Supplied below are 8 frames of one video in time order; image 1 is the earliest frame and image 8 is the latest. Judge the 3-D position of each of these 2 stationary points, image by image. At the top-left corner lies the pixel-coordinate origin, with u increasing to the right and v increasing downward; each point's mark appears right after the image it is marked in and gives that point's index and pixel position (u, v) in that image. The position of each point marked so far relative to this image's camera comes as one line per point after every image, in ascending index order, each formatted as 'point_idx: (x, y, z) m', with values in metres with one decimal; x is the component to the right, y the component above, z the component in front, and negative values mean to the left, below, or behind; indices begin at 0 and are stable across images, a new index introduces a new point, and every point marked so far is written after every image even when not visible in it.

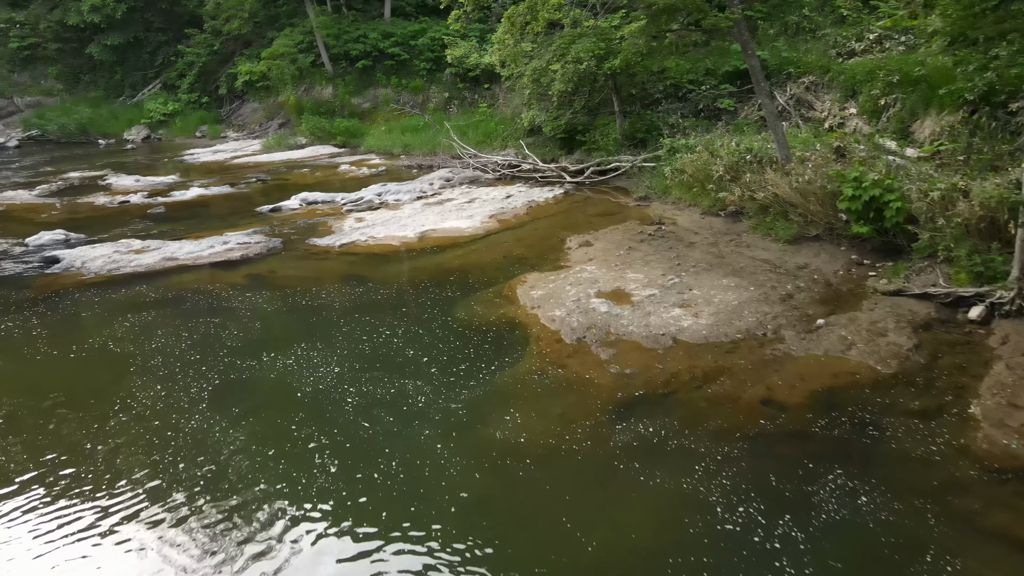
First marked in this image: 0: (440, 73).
0: (-1.8, +5.4, +18.1) m
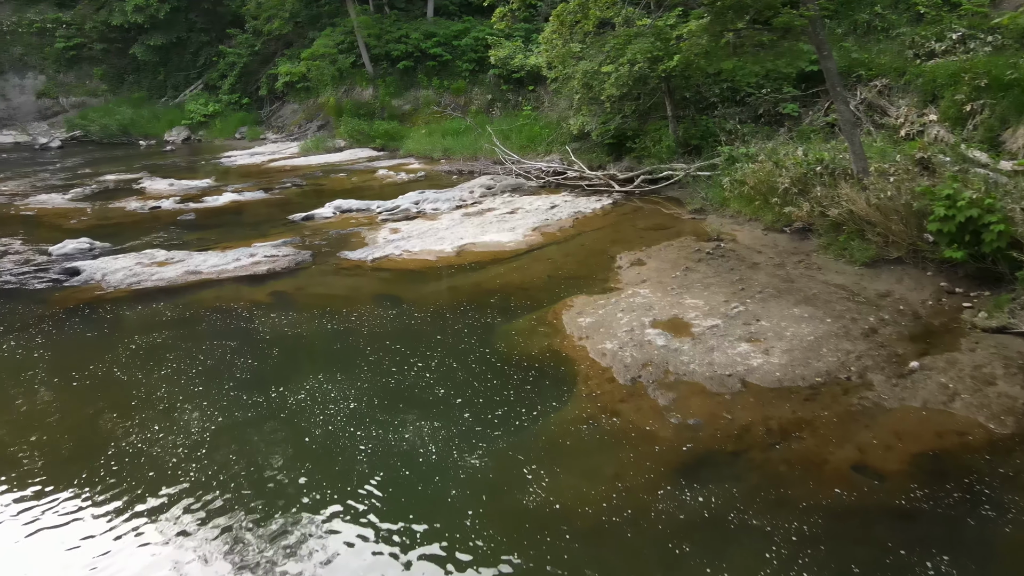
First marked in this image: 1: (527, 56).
0: (-0.7, +5.2, +17.6) m
1: (+0.3, +3.9, +12.3) m
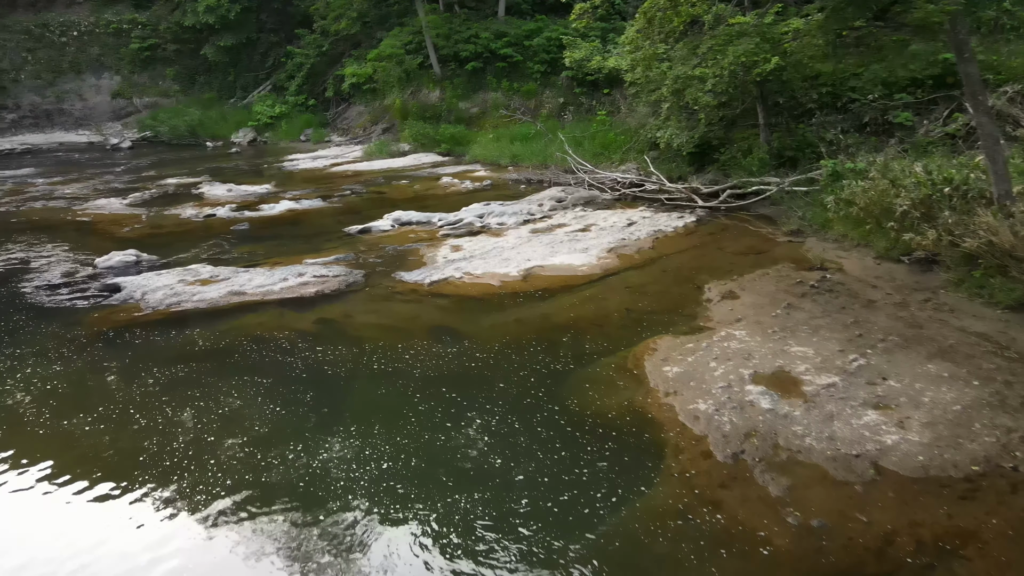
0: (+1.0, +4.9, +16.8) m
1: (+1.5, +3.6, +11.5) m
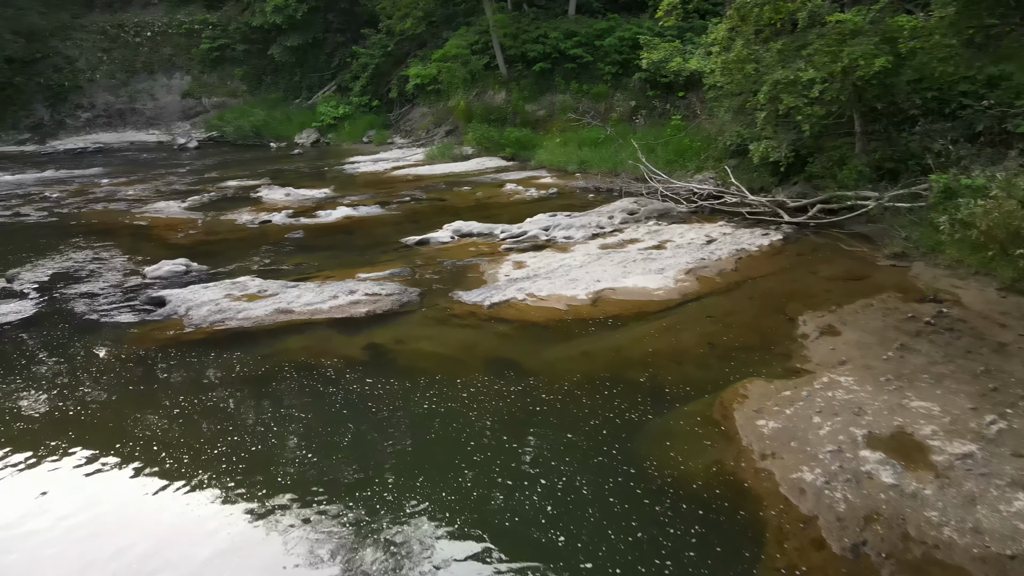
0: (+2.6, +4.6, +16.0) m
1: (+2.5, +3.4, +10.7) m
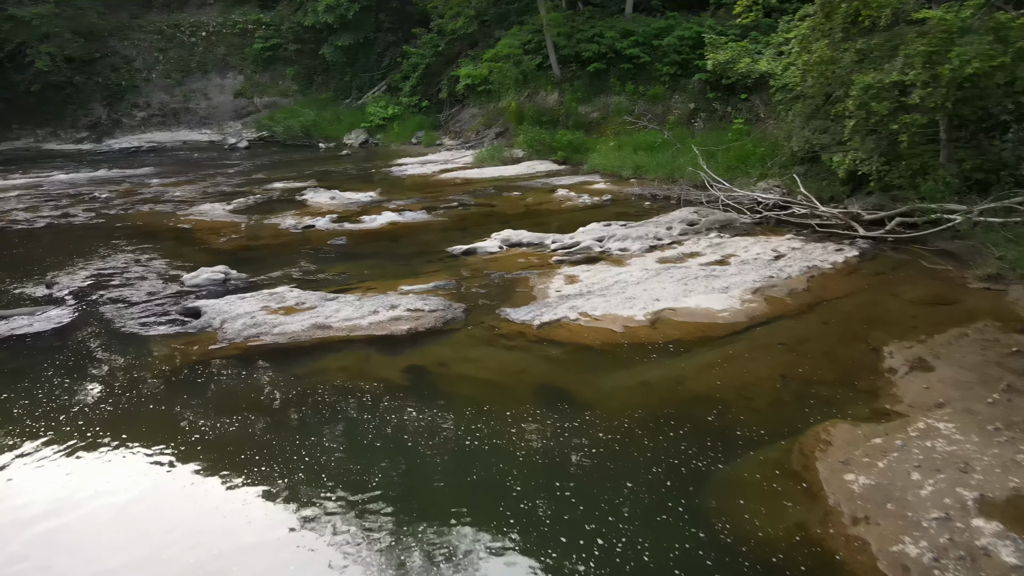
0: (+3.7, +4.4, +15.4) m
1: (+3.3, +3.2, +10.1) m
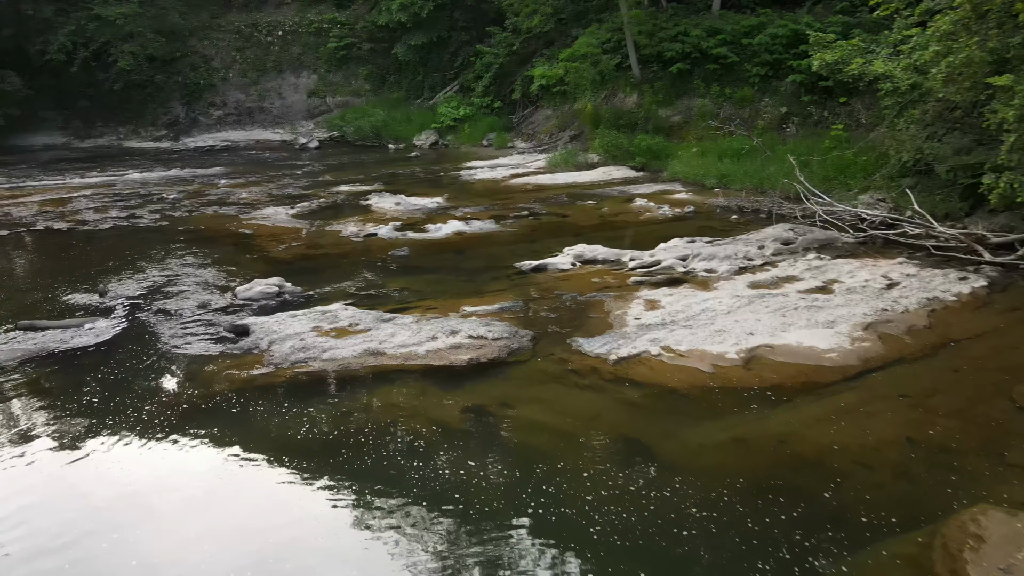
0: (+5.2, +4.1, +14.3) m
1: (+4.3, +2.9, +9.1) m
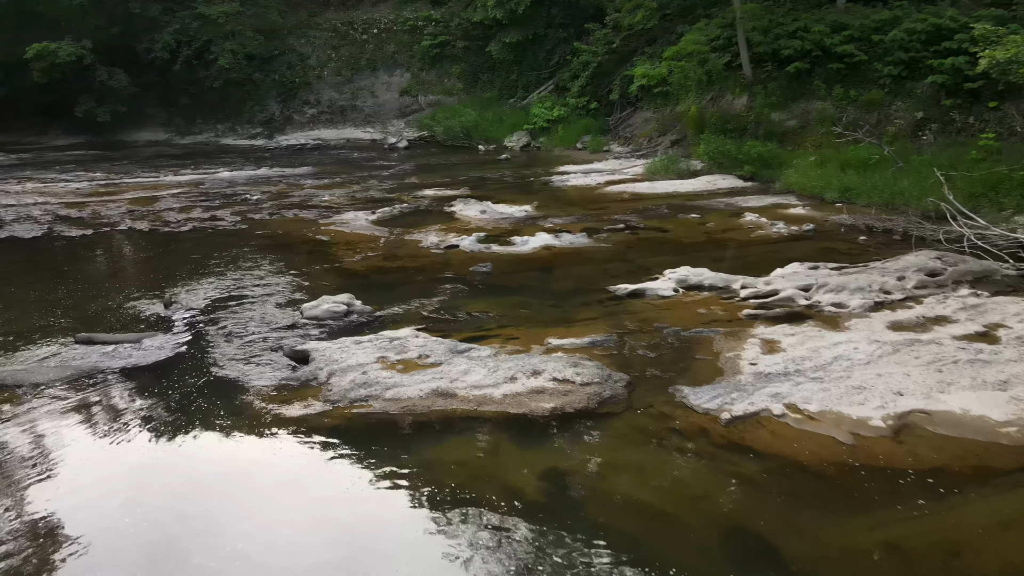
0: (+7.0, +3.6, +12.8) m
1: (+5.4, +2.5, +7.7) m
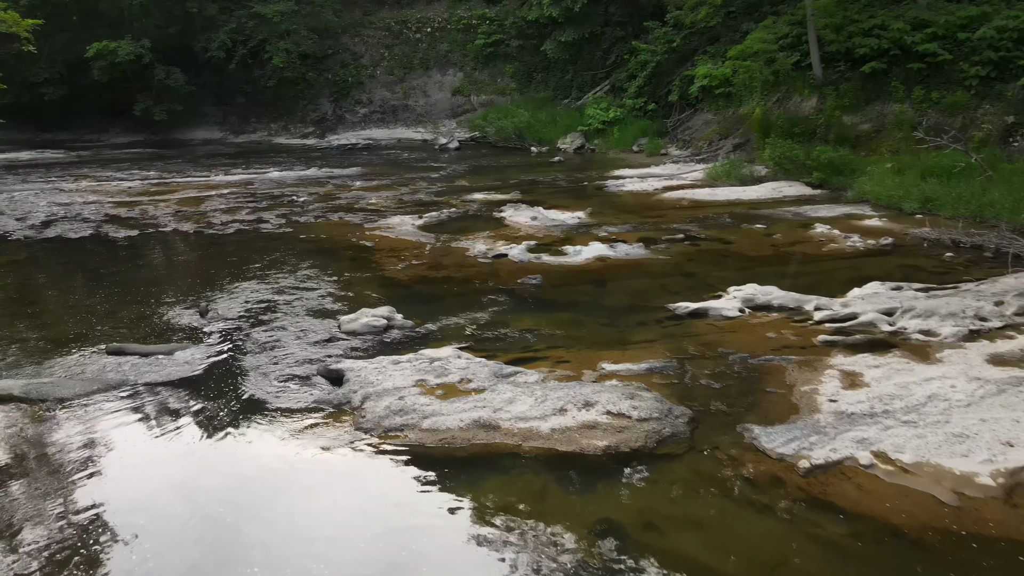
0: (+7.9, +3.4, +11.9) m
1: (+6.0, +2.2, +6.9) m
